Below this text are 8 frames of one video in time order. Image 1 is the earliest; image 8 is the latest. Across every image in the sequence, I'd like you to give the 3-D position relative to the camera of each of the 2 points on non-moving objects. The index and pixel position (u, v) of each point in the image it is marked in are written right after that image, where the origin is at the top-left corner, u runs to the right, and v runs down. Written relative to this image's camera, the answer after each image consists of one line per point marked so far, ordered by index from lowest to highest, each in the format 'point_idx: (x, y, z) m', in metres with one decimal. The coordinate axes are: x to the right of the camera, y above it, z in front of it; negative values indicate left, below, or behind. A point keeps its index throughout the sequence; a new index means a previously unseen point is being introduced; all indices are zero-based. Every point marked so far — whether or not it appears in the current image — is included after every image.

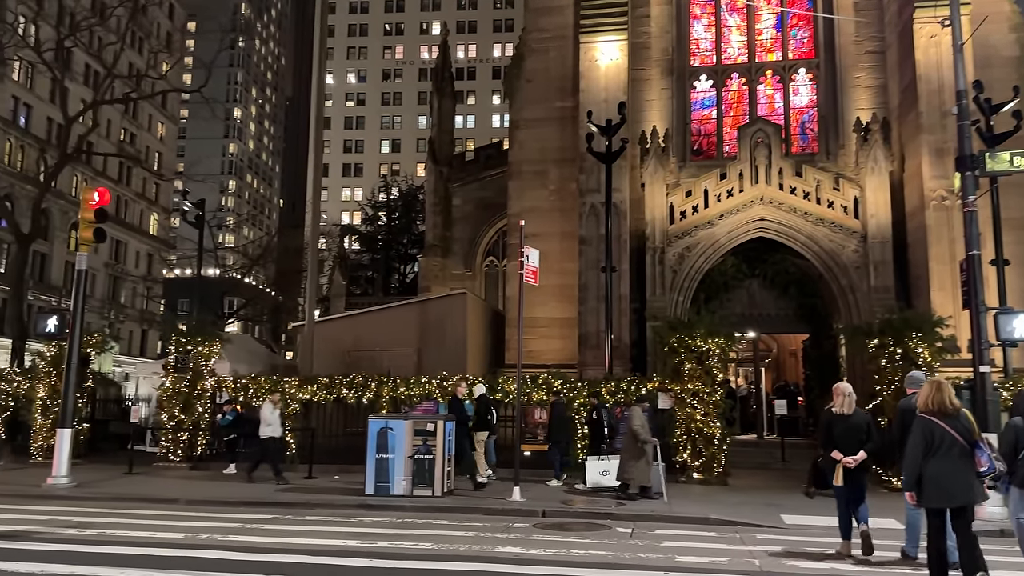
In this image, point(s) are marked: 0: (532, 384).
0: (+0.5, -2.2, +17.5) m
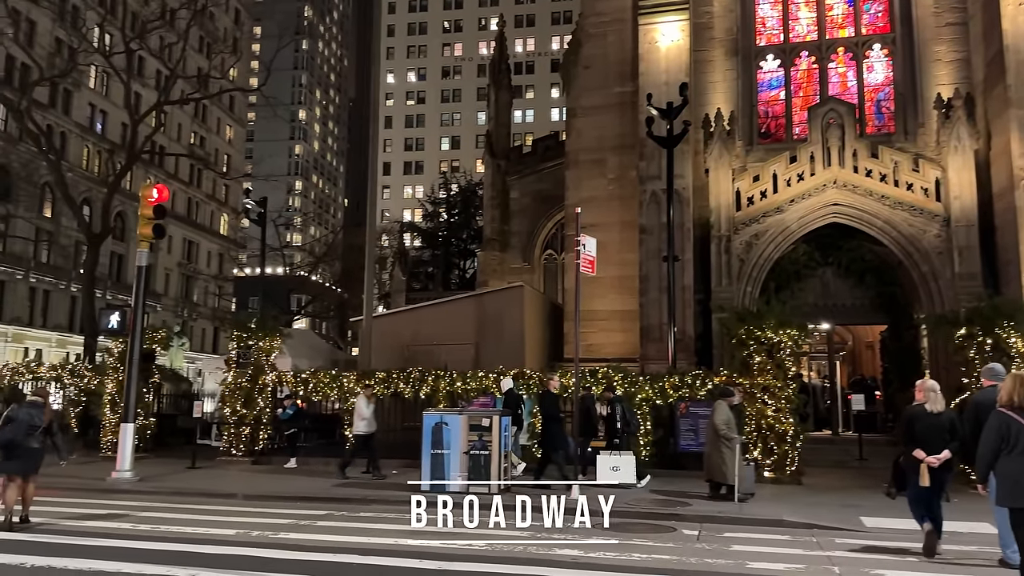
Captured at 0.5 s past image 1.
0: (+1.8, -2.0, +16.9) m
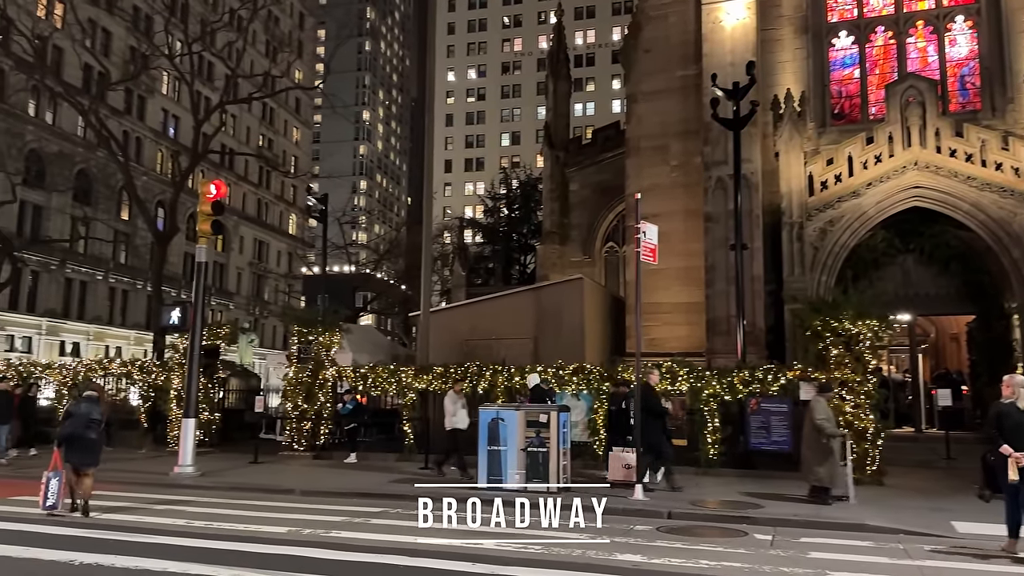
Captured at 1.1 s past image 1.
0: (+3.1, -1.8, +16.2) m
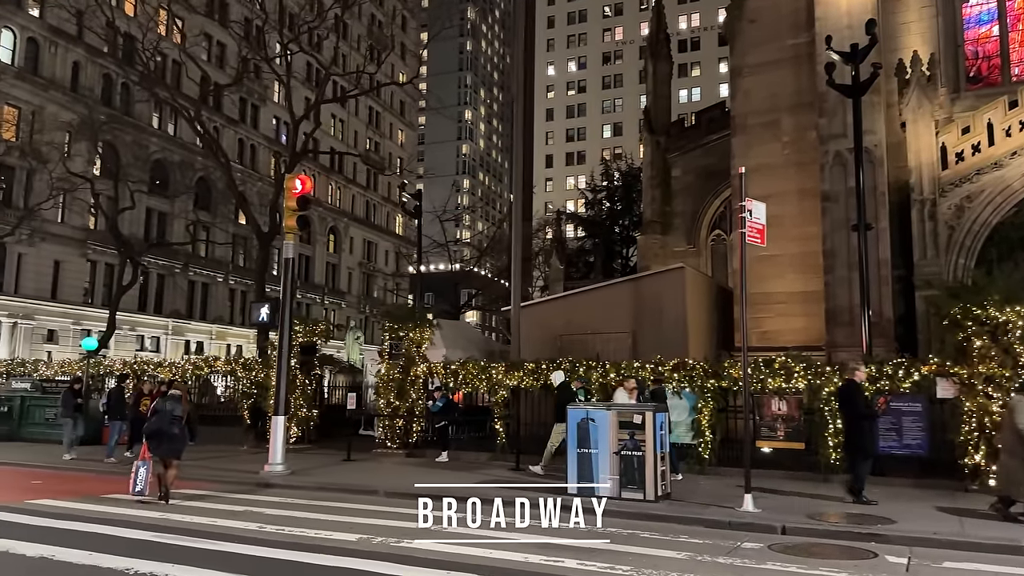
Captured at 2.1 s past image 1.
0: (+5.0, -1.5, +14.7) m
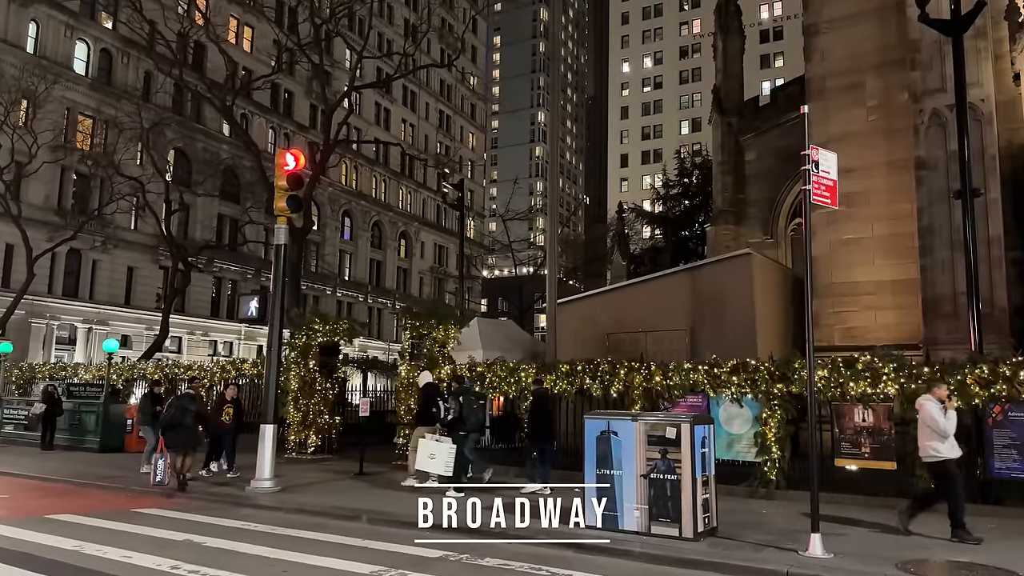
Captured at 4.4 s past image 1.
0: (+5.3, -1.3, +11.9) m
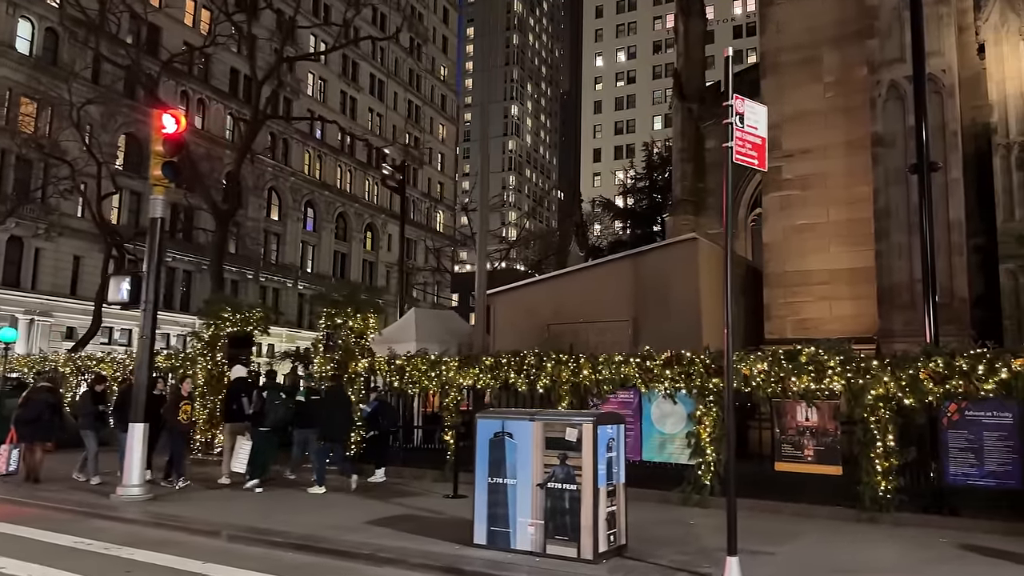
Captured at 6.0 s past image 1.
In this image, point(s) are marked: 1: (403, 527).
0: (+3.9, -1.0, +10.7) m
1: (-1.3, -2.8, +9.0) m
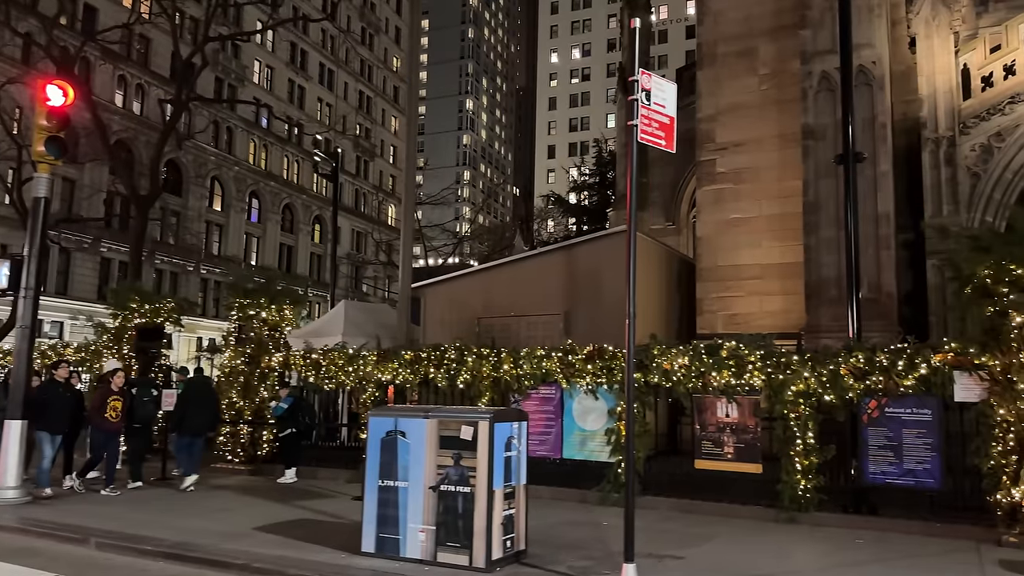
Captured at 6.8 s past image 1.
0: (+2.7, -0.9, +10.3) m
1: (-2.5, -2.7, +8.4) m
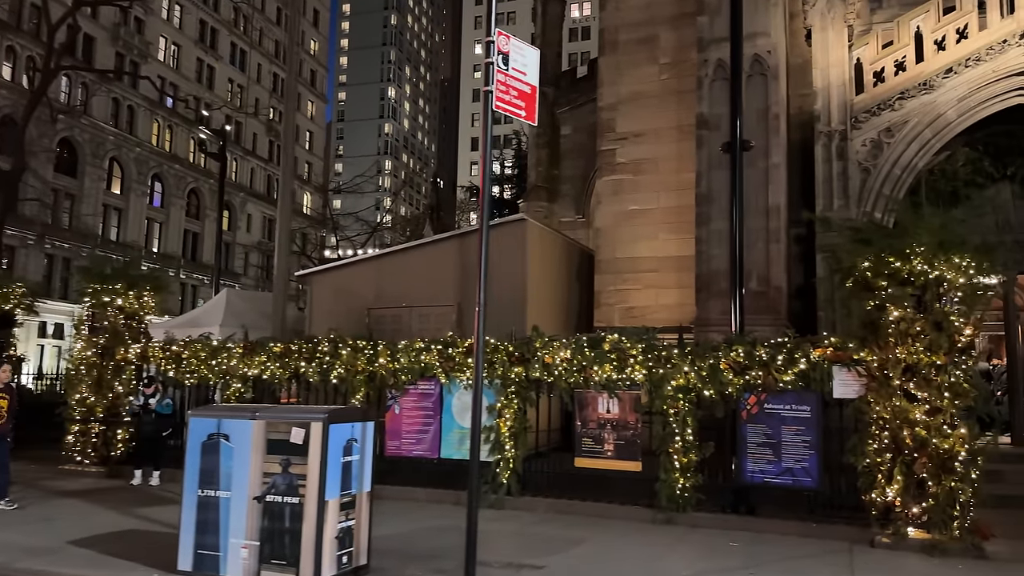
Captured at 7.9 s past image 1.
0: (+1.1, -0.8, +9.8) m
1: (-3.9, -2.5, +7.4) m
